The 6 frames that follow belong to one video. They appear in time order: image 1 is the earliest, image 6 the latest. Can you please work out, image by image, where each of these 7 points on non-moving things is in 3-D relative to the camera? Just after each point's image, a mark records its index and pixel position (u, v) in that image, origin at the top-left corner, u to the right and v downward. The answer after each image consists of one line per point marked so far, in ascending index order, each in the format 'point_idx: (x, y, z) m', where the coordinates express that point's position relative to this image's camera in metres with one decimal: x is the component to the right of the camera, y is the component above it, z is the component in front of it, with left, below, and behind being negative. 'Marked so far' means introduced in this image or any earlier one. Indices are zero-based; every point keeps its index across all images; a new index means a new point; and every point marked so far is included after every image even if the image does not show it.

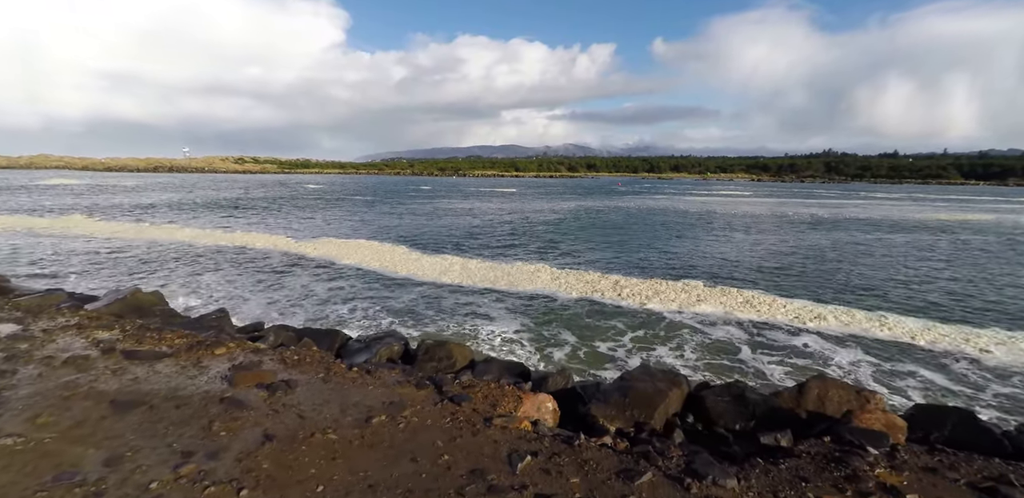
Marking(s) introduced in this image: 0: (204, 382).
0: (-4.6, -1.9, +7.3) m
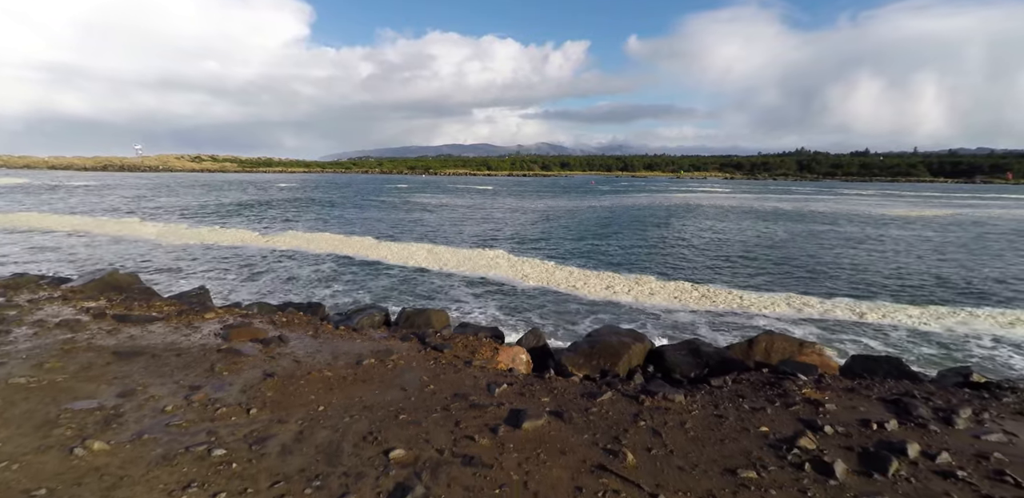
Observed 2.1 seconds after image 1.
0: (-4.9, -1.4, +7.8) m
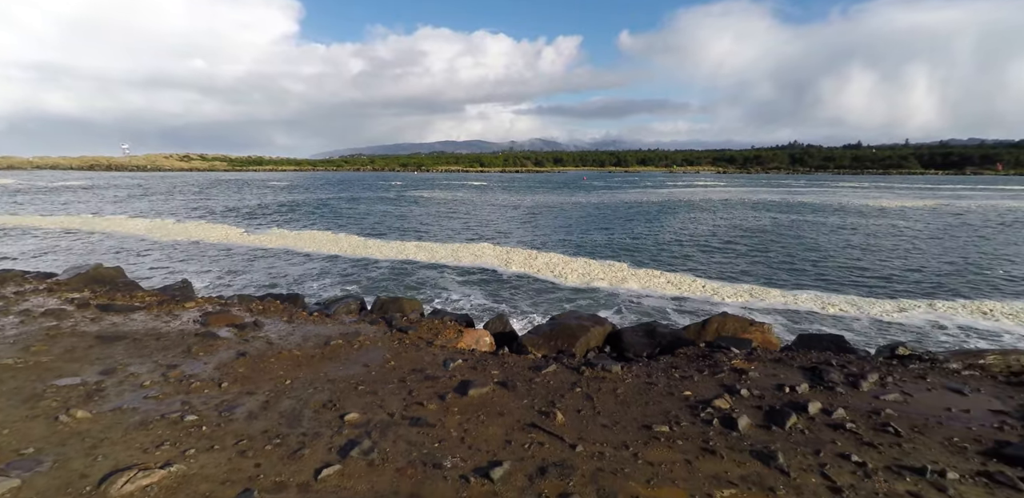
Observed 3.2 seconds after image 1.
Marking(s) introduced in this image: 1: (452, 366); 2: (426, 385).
0: (-5.6, -1.2, +8.3) m
1: (-0.8, -1.5, +6.5) m
2: (-1.0, -1.6, +5.9) m
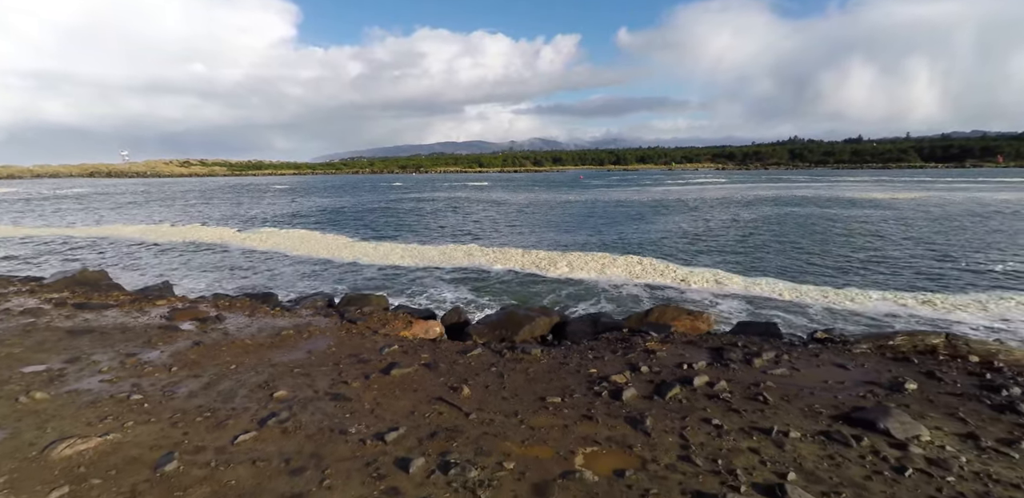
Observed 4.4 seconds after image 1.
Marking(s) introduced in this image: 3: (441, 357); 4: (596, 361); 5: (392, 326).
0: (-6.6, -1.3, +8.9) m
1: (-1.8, -1.5, +7.1) m
2: (-2.0, -1.5, +6.5) m
3: (-1.0, -1.5, +6.9) m
4: (+1.1, -1.5, +6.7) m
5: (-2.1, -1.4, +8.7) m
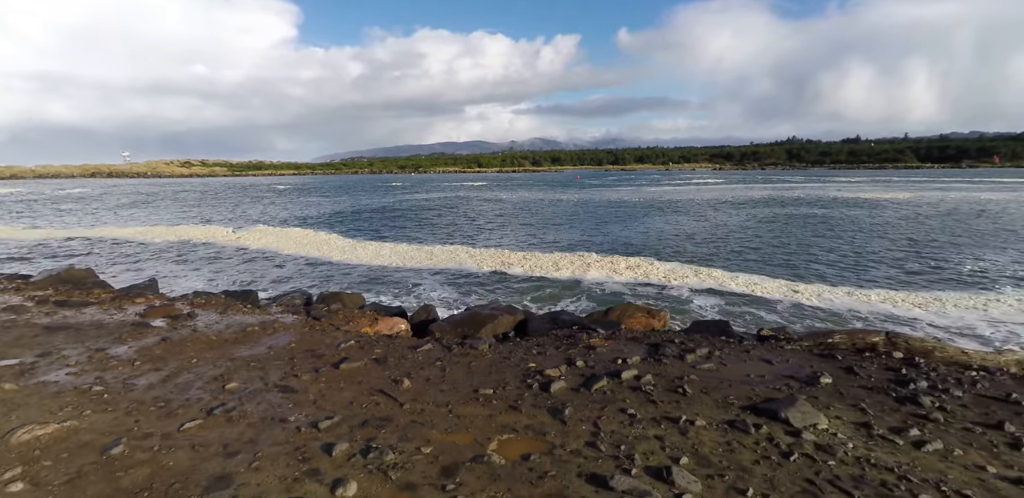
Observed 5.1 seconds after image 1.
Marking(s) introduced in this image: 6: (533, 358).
0: (-7.3, -1.3, +9.3) m
1: (-2.6, -1.5, +7.5) m
2: (-2.8, -1.6, +6.9) m
3: (-1.7, -1.5, +7.3) m
4: (+0.4, -1.5, +7.1) m
5: (-2.9, -1.4, +9.1) m
6: (+0.3, -1.6, +7.1) m
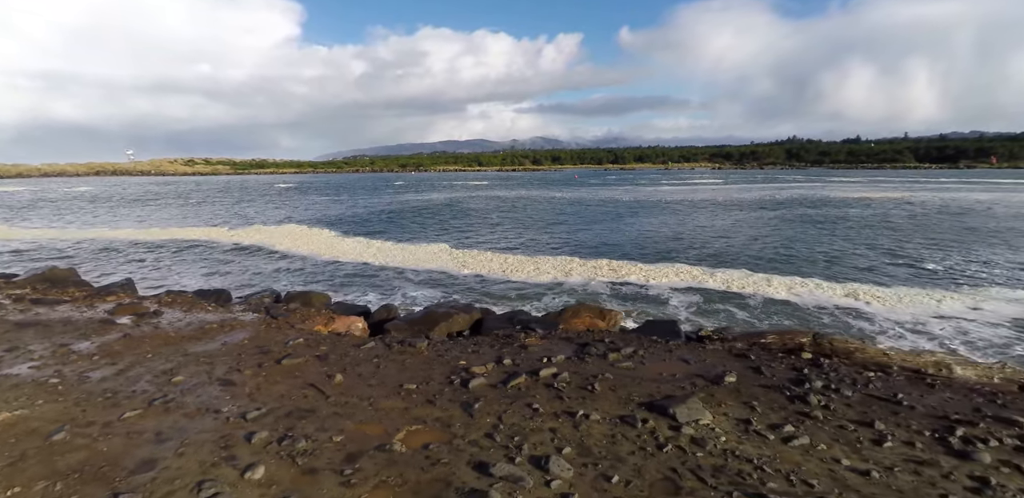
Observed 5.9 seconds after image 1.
0: (-8.3, -1.3, +9.8) m
1: (-3.6, -1.5, +8.0) m
2: (-3.8, -1.6, +7.4) m
3: (-2.8, -1.6, +7.8) m
4: (-0.6, -1.6, +7.6) m
5: (-3.9, -1.4, +9.6) m
6: (-0.7, -1.6, +7.6) m
